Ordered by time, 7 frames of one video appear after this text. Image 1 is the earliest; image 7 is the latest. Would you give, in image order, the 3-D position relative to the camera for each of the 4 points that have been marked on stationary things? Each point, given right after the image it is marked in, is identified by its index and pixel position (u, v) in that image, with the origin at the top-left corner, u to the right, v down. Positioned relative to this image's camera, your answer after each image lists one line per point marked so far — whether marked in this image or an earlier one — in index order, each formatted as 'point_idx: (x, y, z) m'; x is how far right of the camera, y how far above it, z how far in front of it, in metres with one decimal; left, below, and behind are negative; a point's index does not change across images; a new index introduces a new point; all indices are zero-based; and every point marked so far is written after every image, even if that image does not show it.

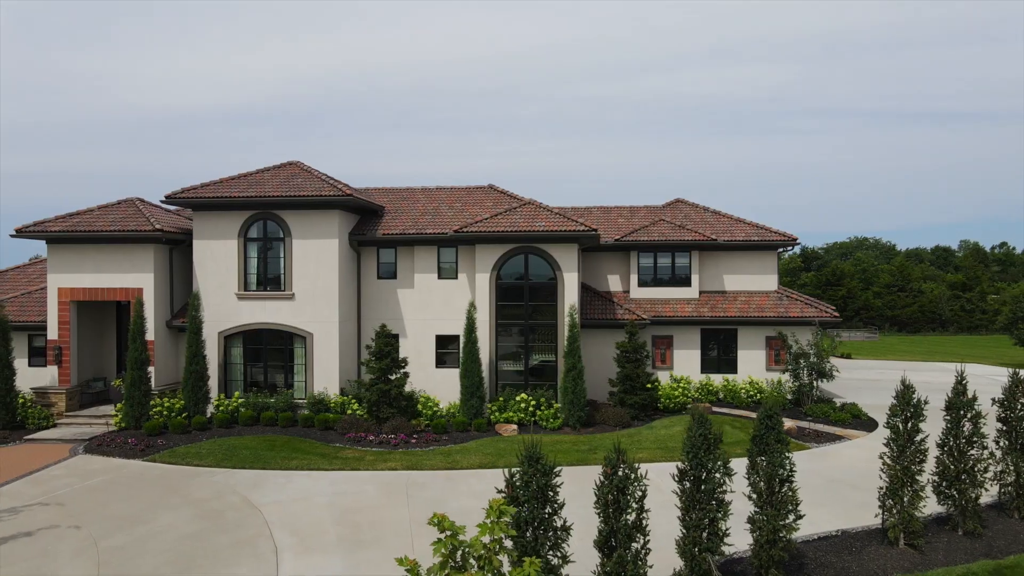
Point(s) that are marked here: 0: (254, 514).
0: (-5.0, -4.4, +14.5) m
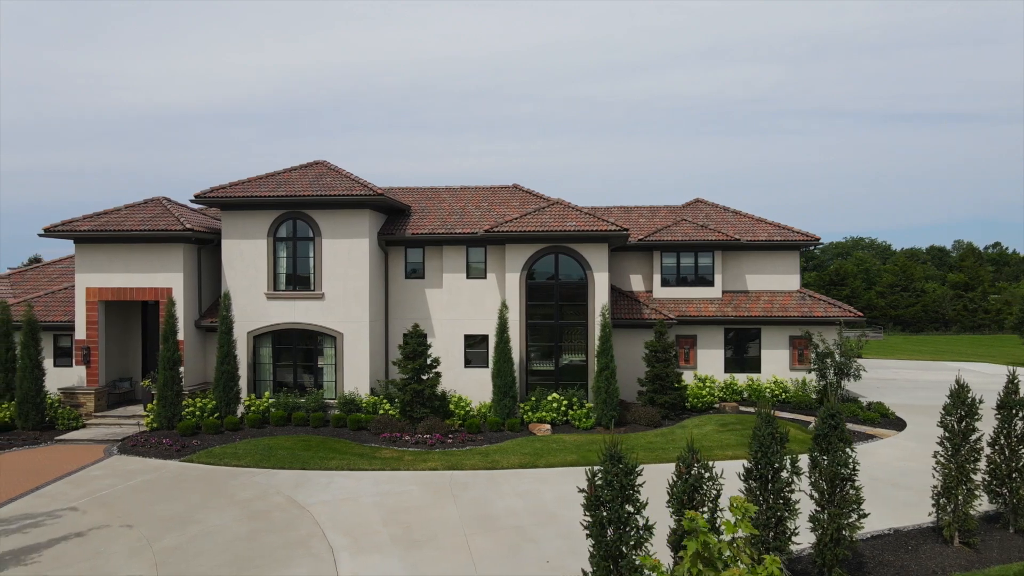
0: (-4.1, -4.4, +14.4) m
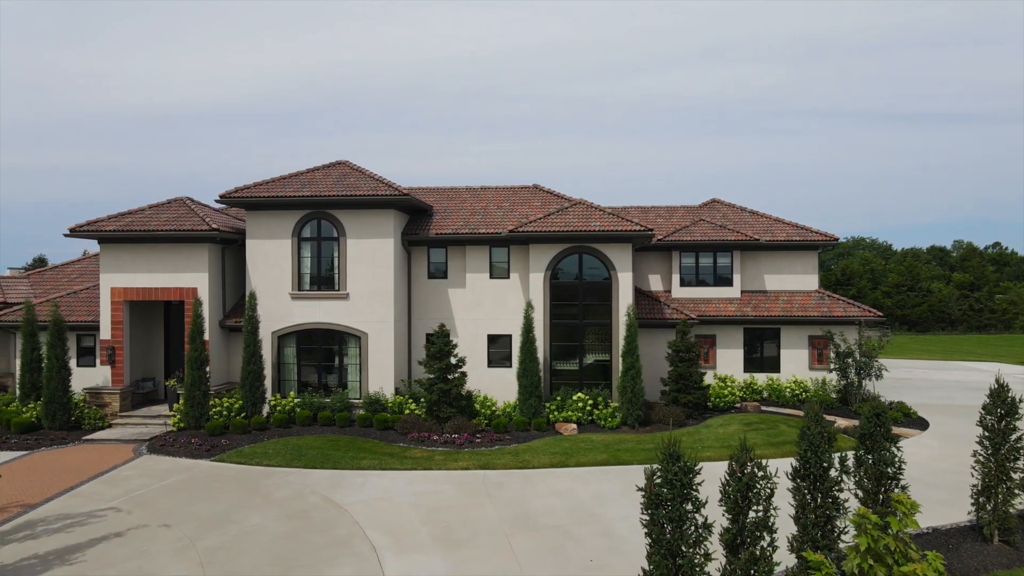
0: (-3.3, -4.4, +14.5) m
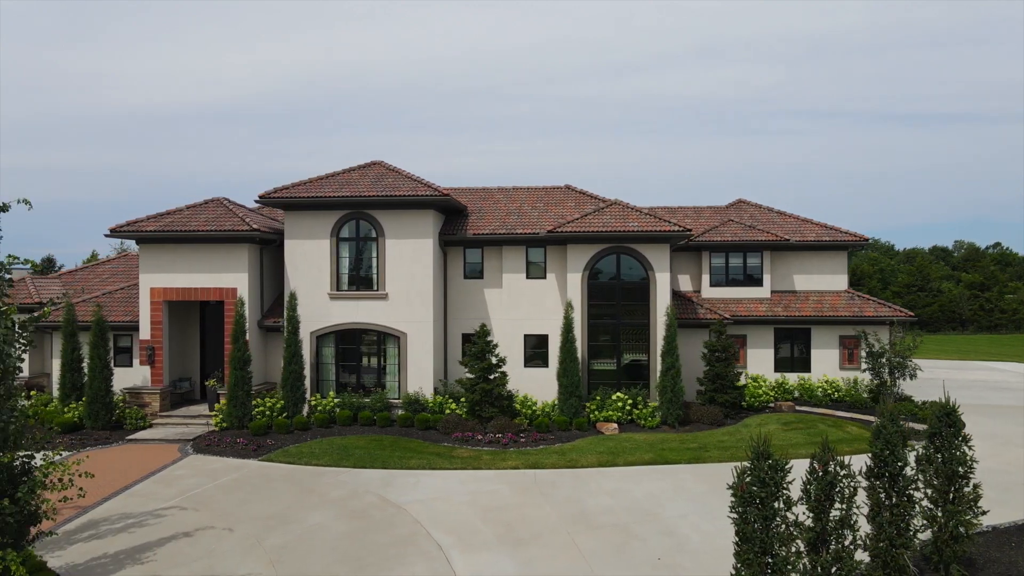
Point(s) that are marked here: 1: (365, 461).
0: (-2.2, -4.4, +14.5) m
1: (-3.5, -4.1, +17.7) m
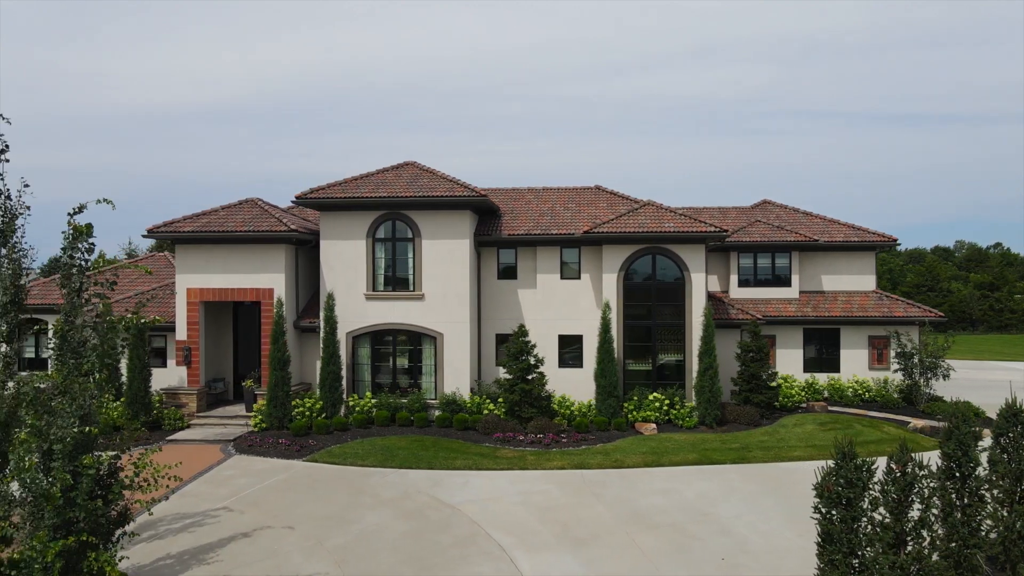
0: (-1.1, -4.4, +14.6) m
1: (-2.4, -4.1, +17.7) m
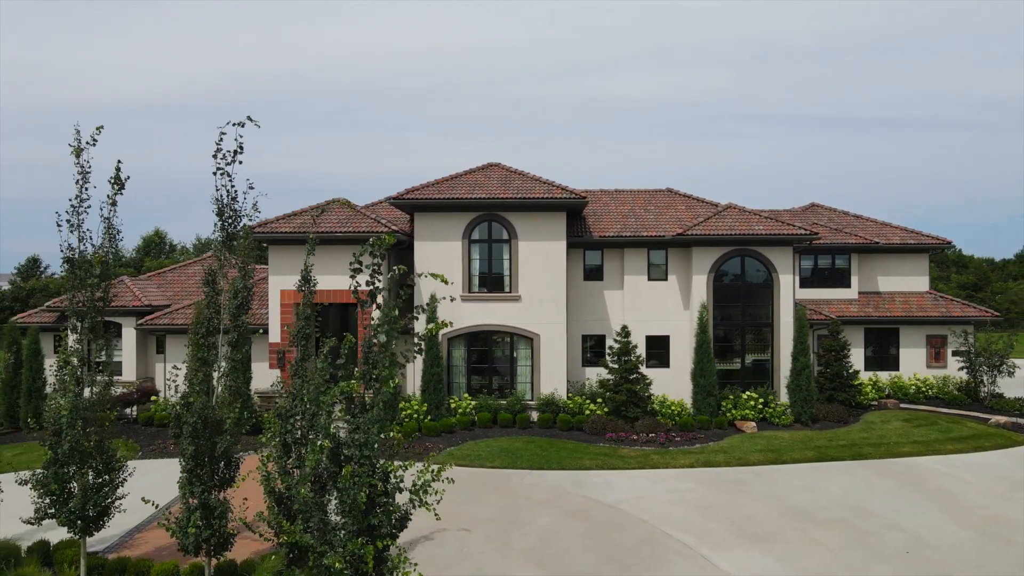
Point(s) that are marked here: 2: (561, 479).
0: (+2.1, -4.5, +14.7) m
1: (+0.6, -4.2, +17.8) m
2: (+1.0, -4.3, +16.7) m
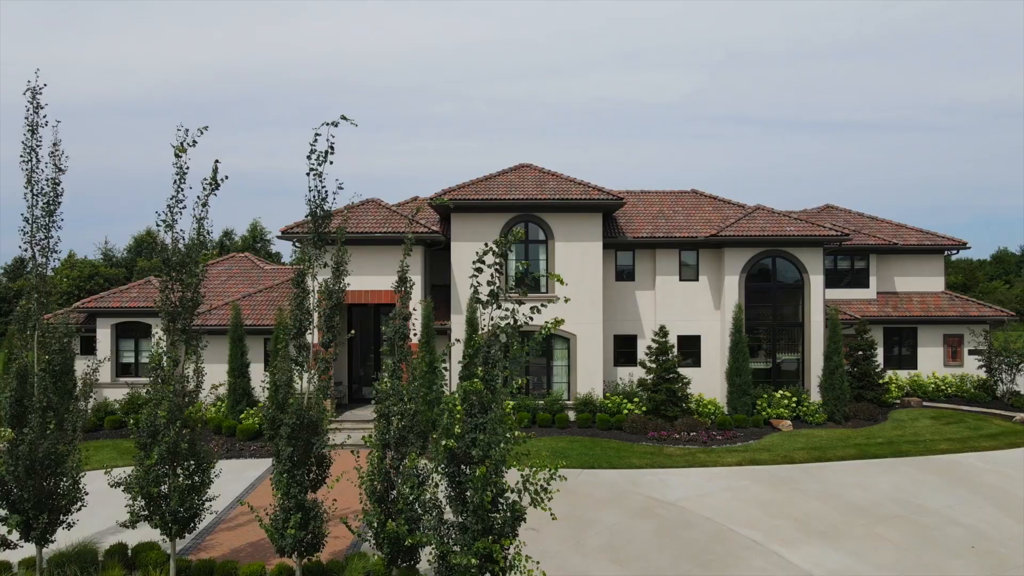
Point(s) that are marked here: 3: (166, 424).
0: (+3.4, -4.5, +14.9) m
1: (+1.8, -4.2, +17.9) m
2: (+2.3, -4.3, +16.8) m
3: (-4.9, -1.9, +10.5) m
